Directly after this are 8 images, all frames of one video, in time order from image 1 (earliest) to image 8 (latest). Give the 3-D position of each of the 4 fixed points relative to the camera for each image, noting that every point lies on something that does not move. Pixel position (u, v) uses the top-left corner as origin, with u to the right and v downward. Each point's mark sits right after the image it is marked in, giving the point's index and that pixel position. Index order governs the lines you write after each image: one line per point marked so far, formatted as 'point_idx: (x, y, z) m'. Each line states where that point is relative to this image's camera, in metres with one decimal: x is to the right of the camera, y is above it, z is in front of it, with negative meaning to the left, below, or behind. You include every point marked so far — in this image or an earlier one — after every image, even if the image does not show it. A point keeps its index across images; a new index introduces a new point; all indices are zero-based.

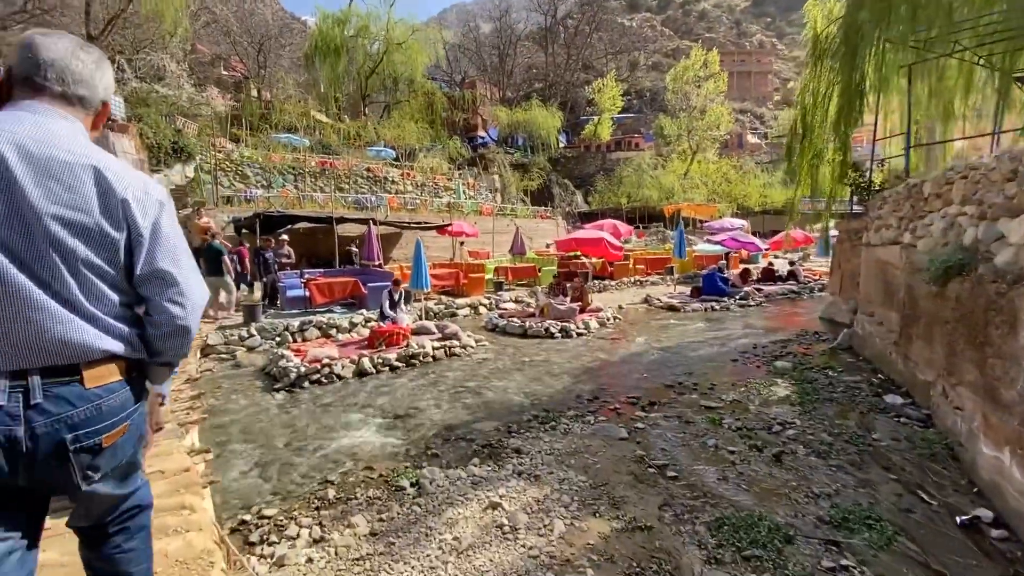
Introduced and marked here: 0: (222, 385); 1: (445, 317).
0: (-4.8, -1.6, +8.2) m
1: (-1.8, -0.8, +13.2) m
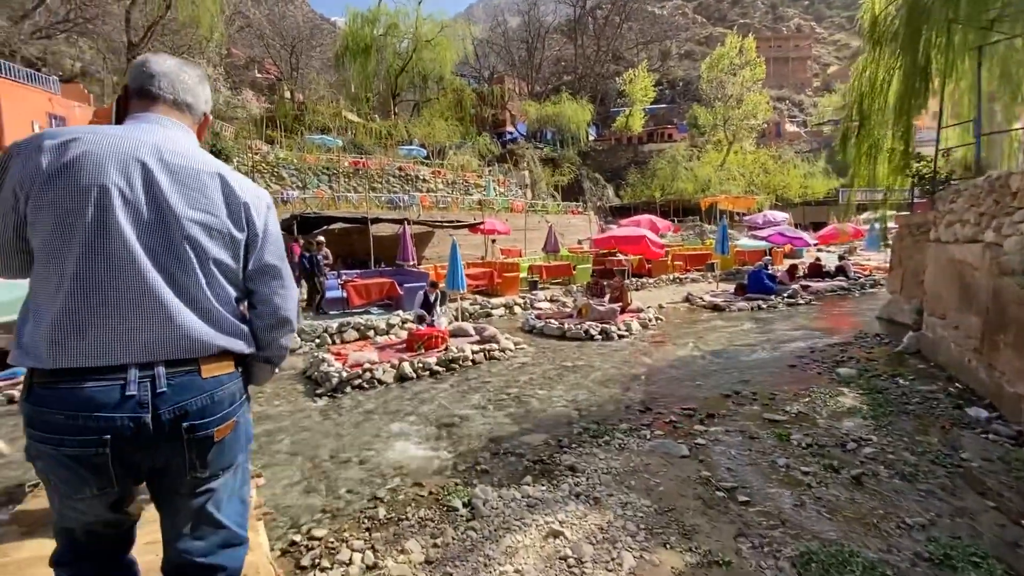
0: (-4.1, -1.7, +8.3) m
1: (-0.9, -0.8, +13.0) m
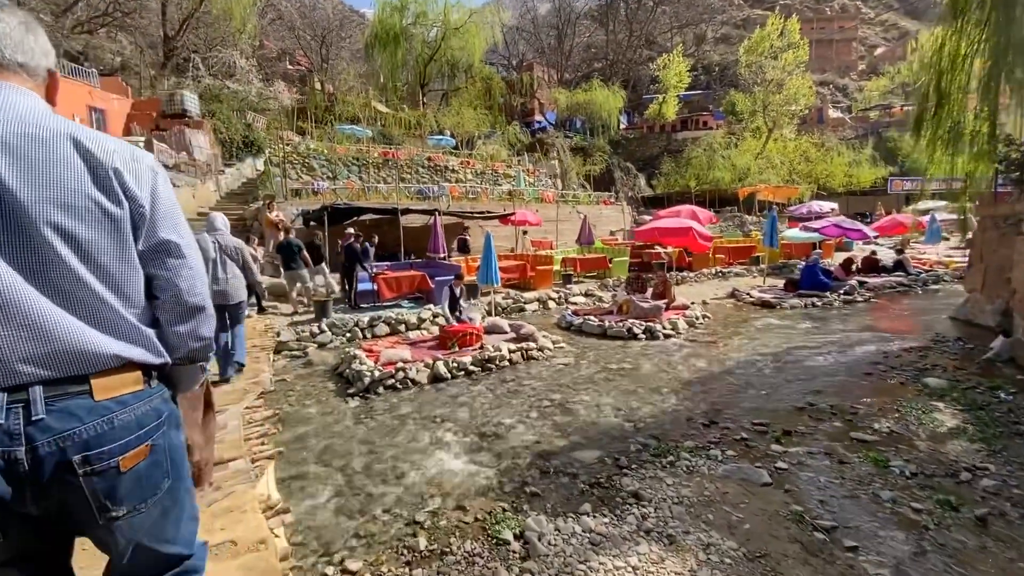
0: (-3.4, -1.6, +8.0) m
1: (0.0, -0.6, +12.6) m
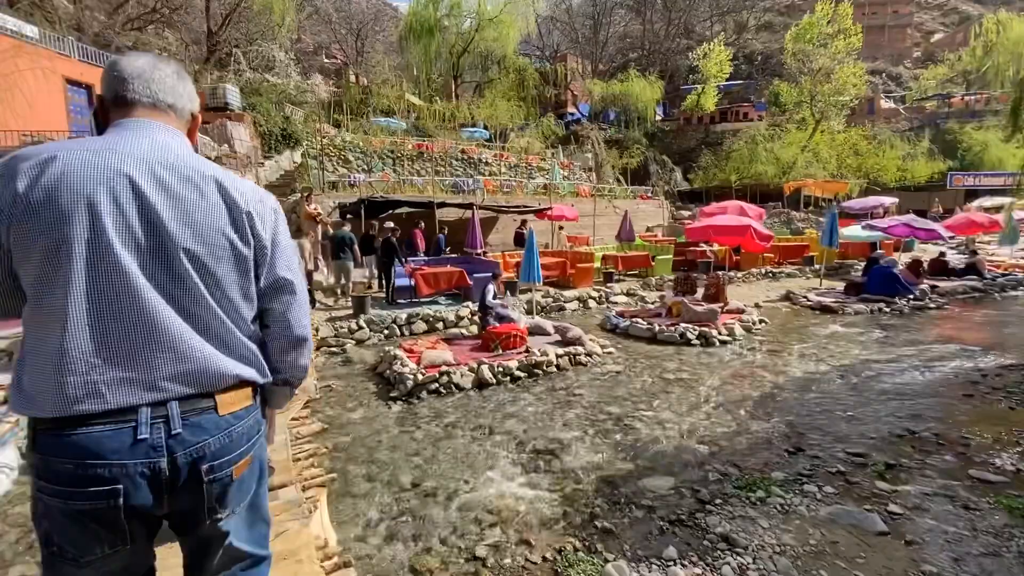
0: (-2.7, -1.5, +7.7) m
1: (+1.0, -0.6, +12.1) m
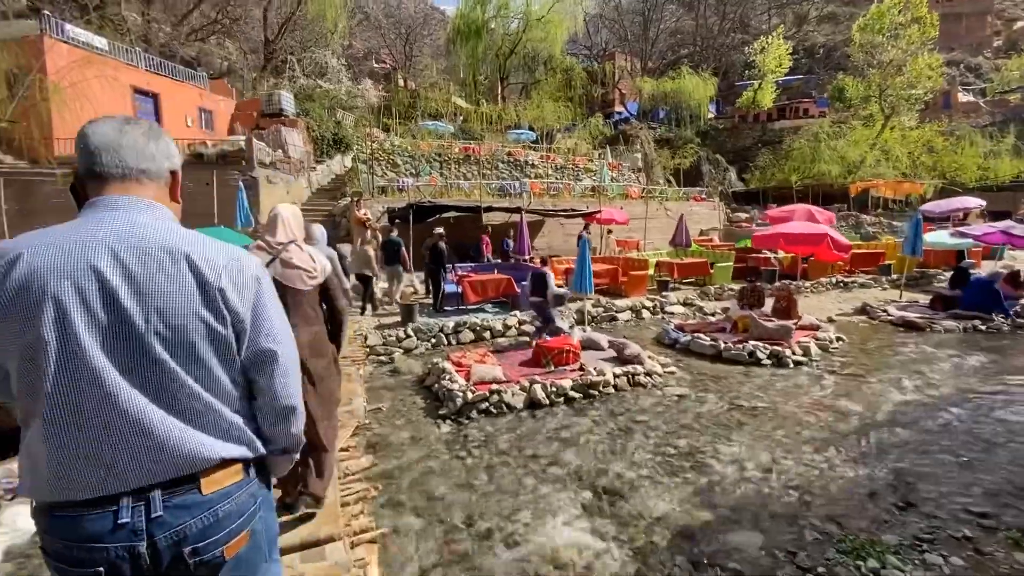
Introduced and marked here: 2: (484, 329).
0: (-1.9, -1.7, +7.5) m
1: (+2.2, -0.8, +11.6) m
2: (-0.6, -0.9, +10.9) m
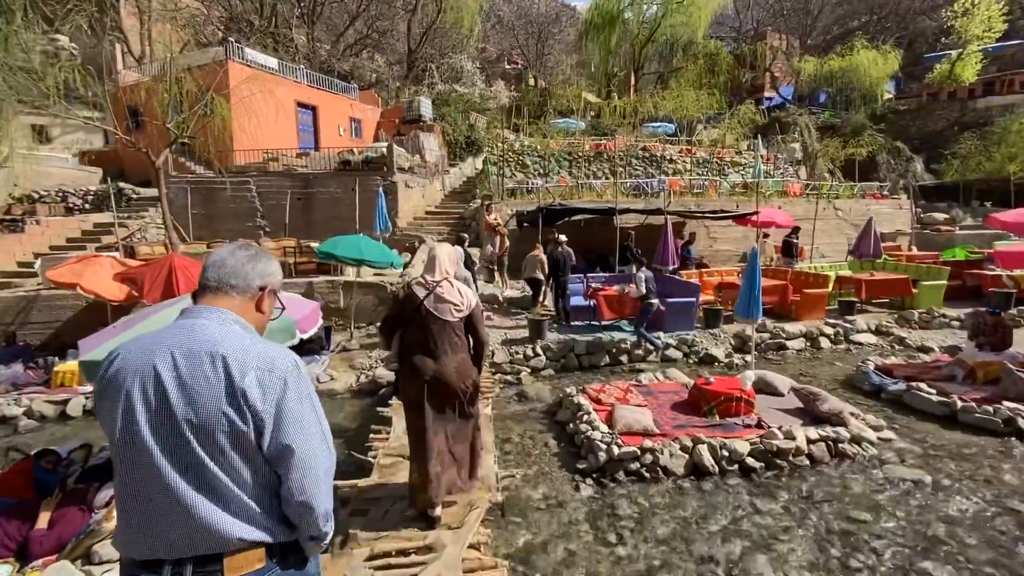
0: (0.0, -2.0, +6.6) m
1: (+5.0, -1.3, +9.6) m
2: (+2.1, -1.3, +9.6) m
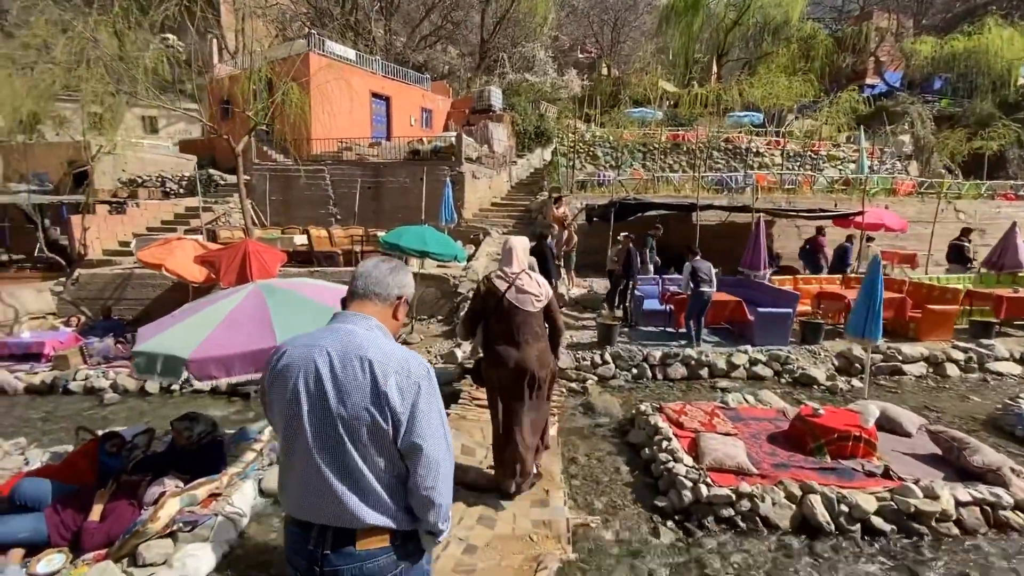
0: (+0.8, -2.1, +5.9) m
1: (+6.2, -1.5, +8.2) m
2: (+3.3, -1.4, +8.5) m
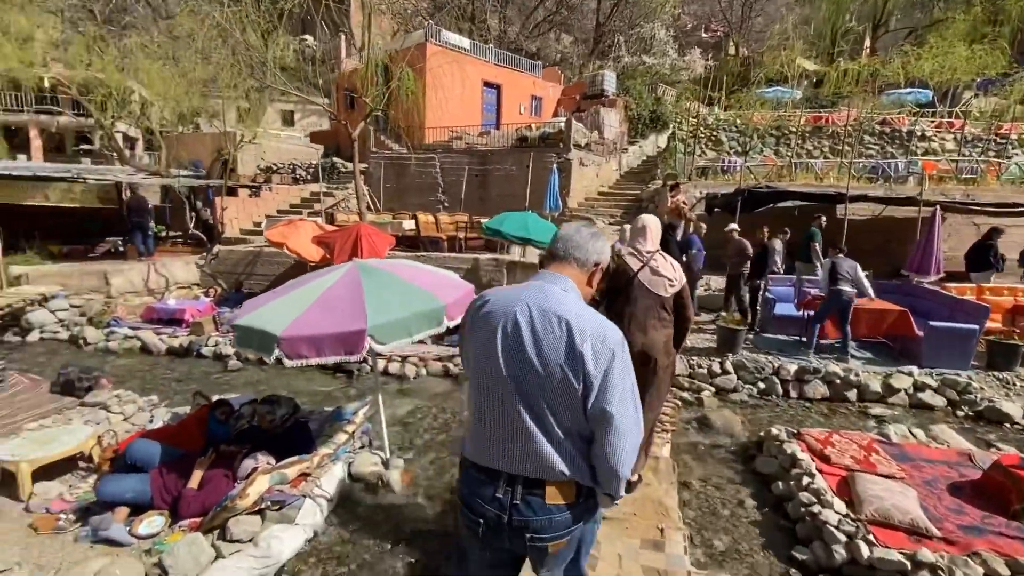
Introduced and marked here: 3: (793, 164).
0: (+1.9, -2.0, +5.0) m
1: (+7.6, -1.7, +6.2) m
2: (+4.9, -1.4, +7.1) m
3: (+8.9, +3.9, +15.9) m
